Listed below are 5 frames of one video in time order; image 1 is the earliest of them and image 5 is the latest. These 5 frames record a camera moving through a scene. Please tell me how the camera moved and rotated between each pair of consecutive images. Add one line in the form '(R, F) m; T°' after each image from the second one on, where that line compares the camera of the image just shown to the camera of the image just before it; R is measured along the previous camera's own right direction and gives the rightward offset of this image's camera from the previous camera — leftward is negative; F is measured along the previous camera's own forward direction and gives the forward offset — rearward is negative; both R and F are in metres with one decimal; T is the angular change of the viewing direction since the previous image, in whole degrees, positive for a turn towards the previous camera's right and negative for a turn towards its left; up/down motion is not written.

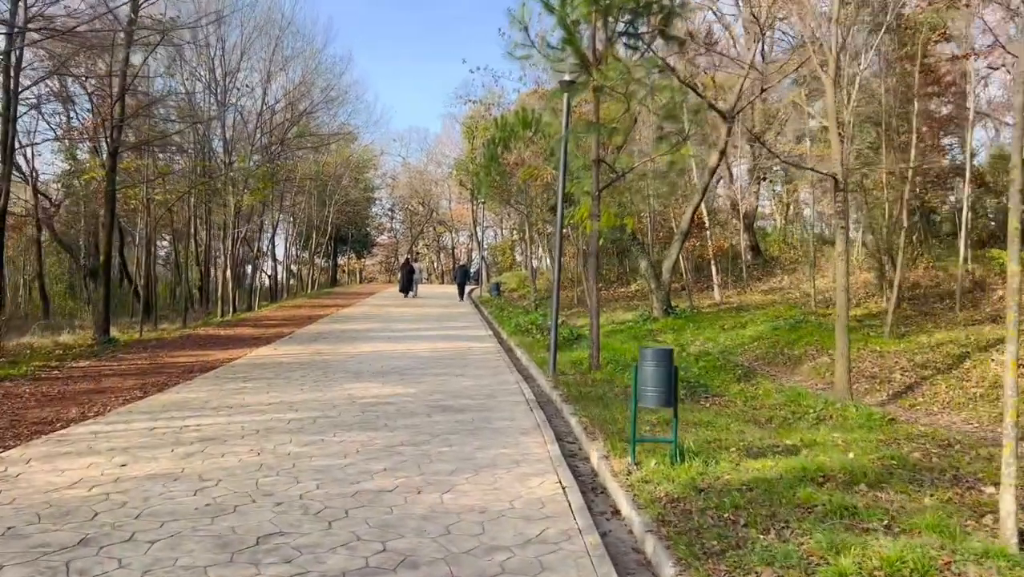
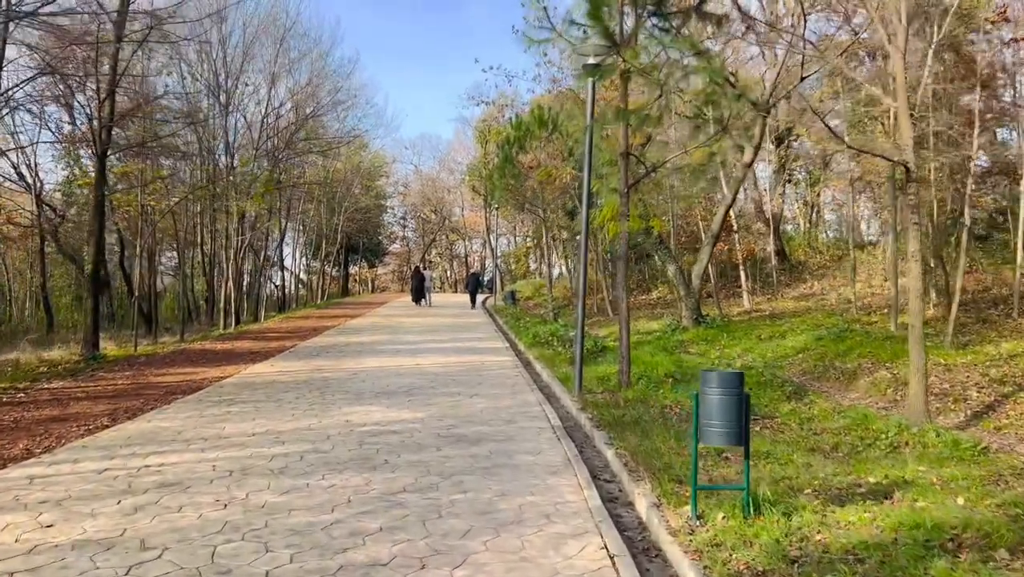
(-0.1, +1.2) m; -1°
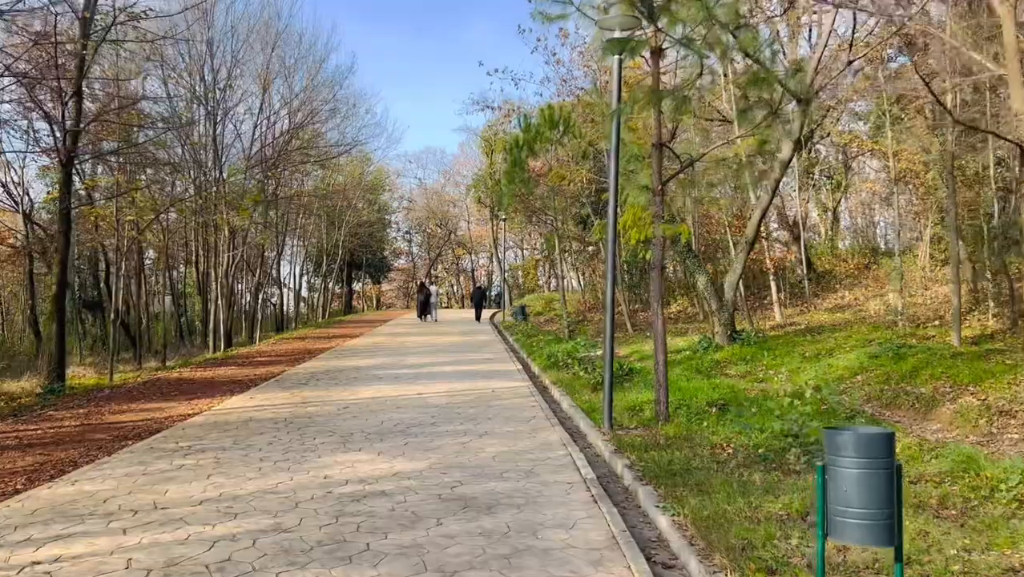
(-0.1, +1.5) m; -1°
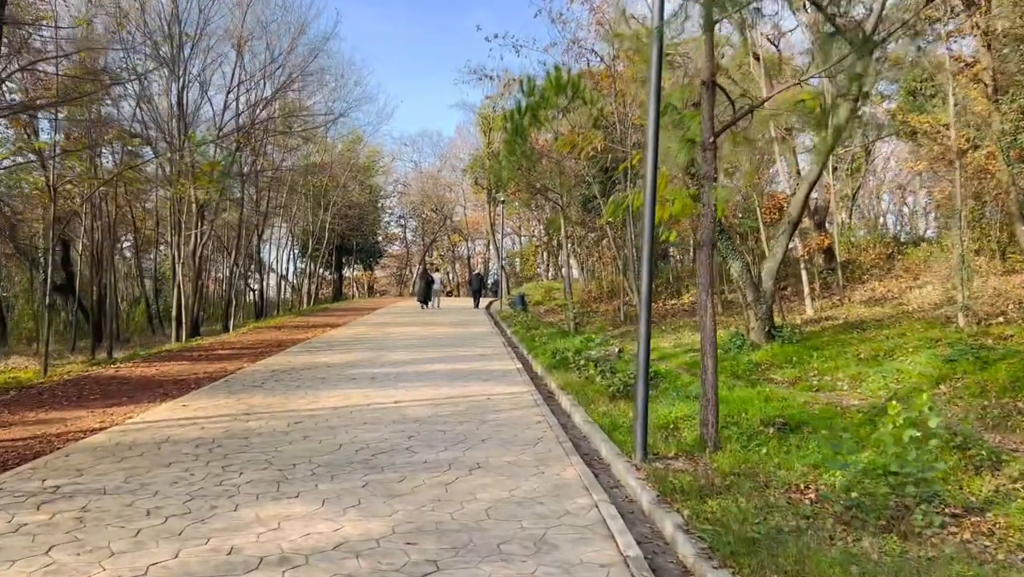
(0.0, +2.1) m; 0°
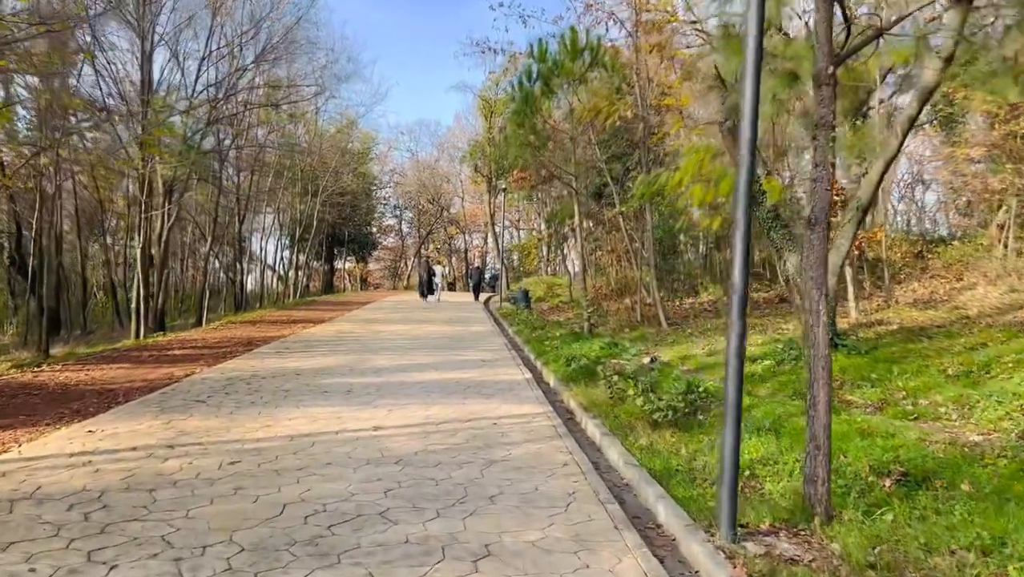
(-0.2, +2.0) m; 0°
